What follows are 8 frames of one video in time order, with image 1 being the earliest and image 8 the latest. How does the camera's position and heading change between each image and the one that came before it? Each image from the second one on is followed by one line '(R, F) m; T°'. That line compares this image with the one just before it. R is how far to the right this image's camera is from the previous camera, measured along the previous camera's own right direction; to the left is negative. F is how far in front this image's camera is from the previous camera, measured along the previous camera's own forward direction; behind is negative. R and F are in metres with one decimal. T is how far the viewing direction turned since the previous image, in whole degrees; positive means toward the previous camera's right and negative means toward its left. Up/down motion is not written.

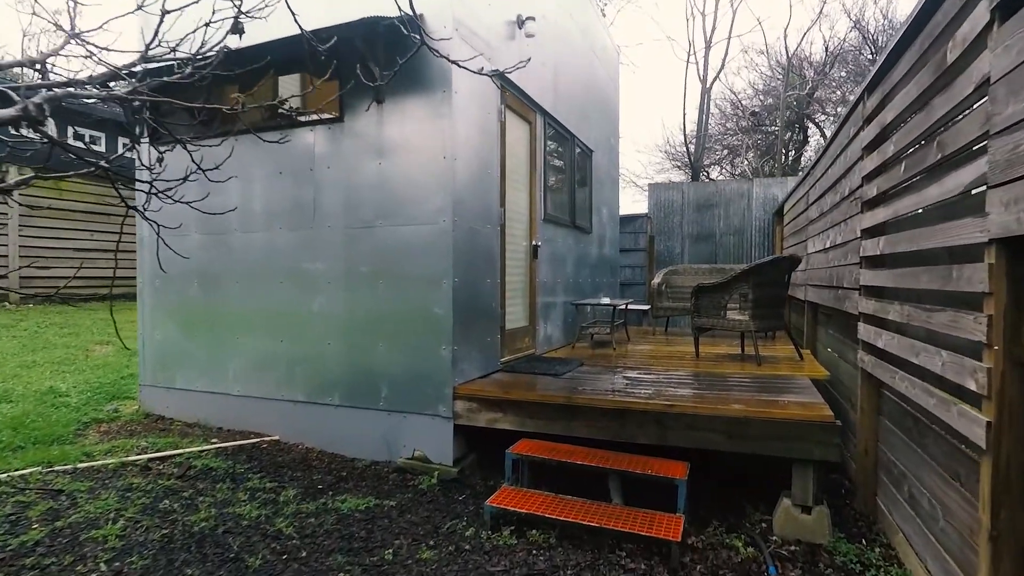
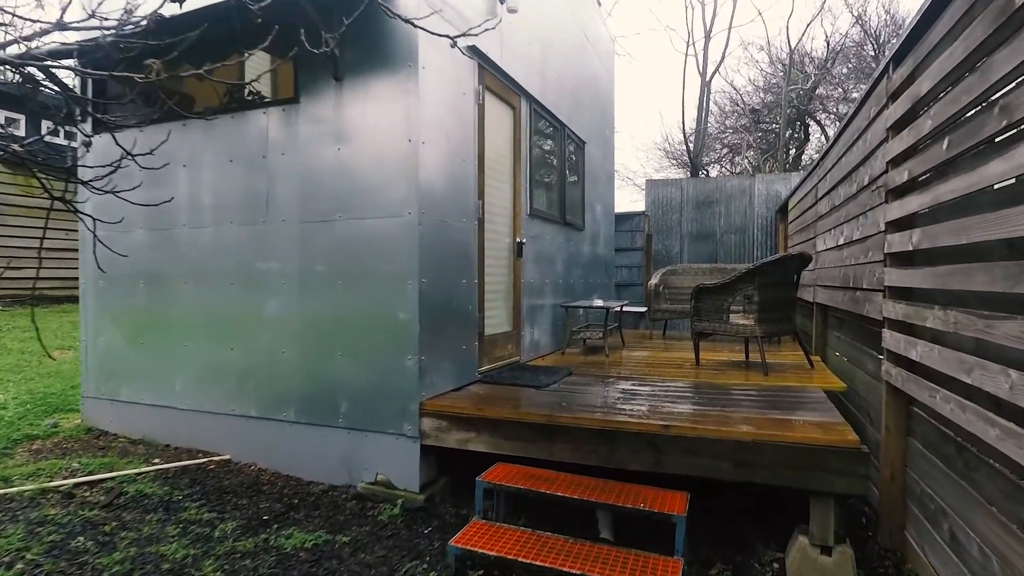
(+0.1, +0.4) m; 0°
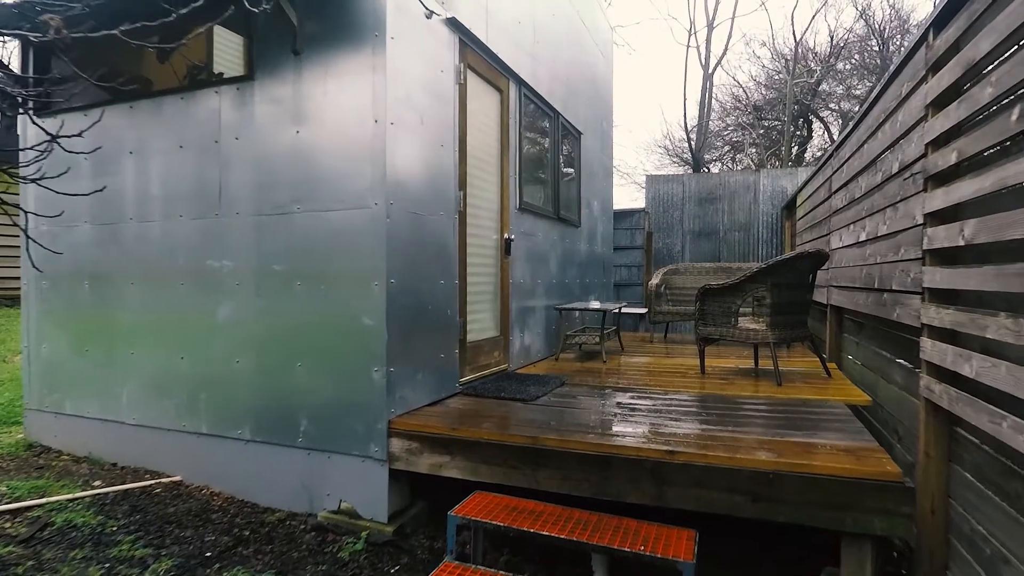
(+0.1, +0.4) m; 0°
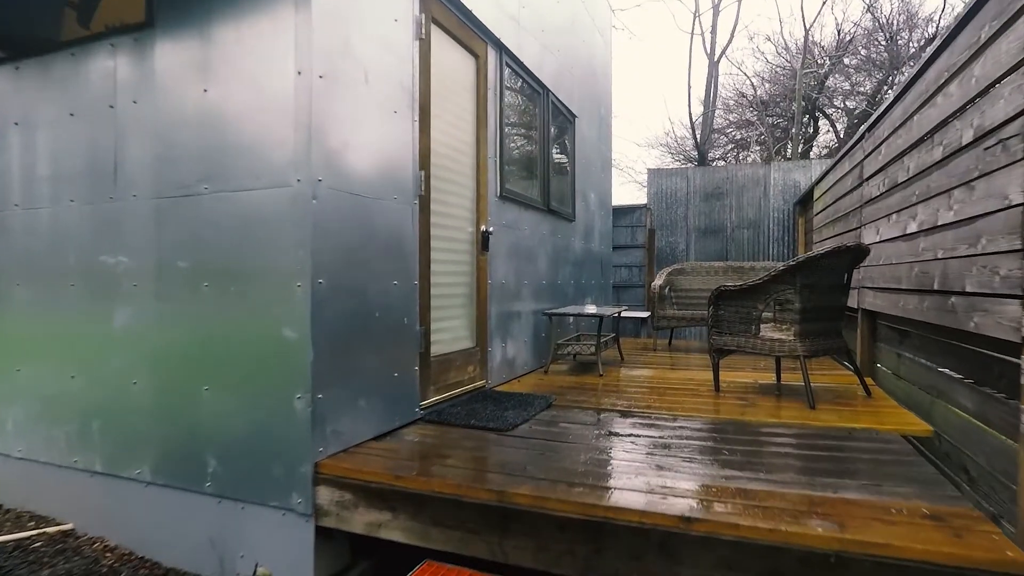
(+0.1, +0.6) m; 0°
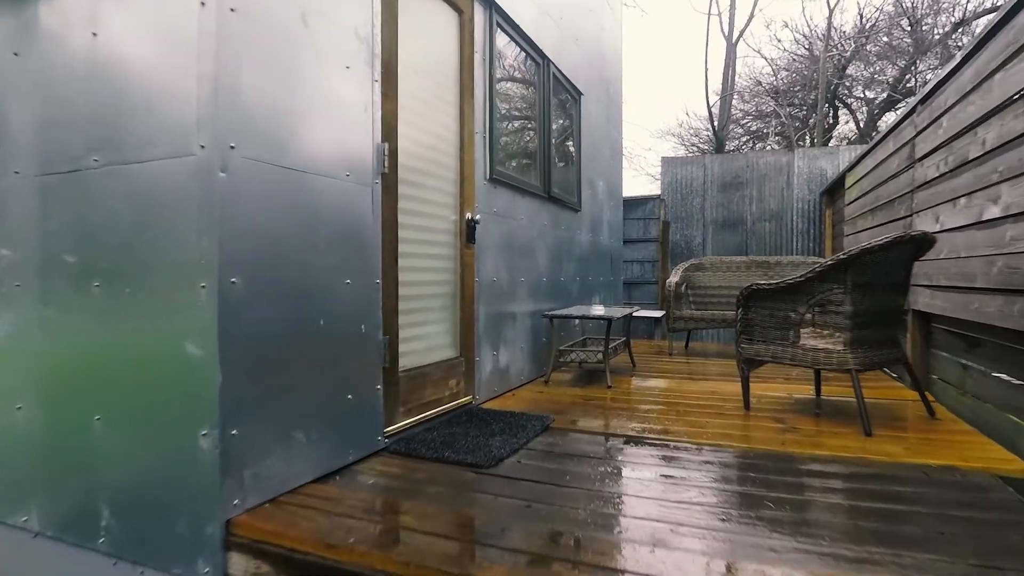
(+0.1, +0.5) m; -1°
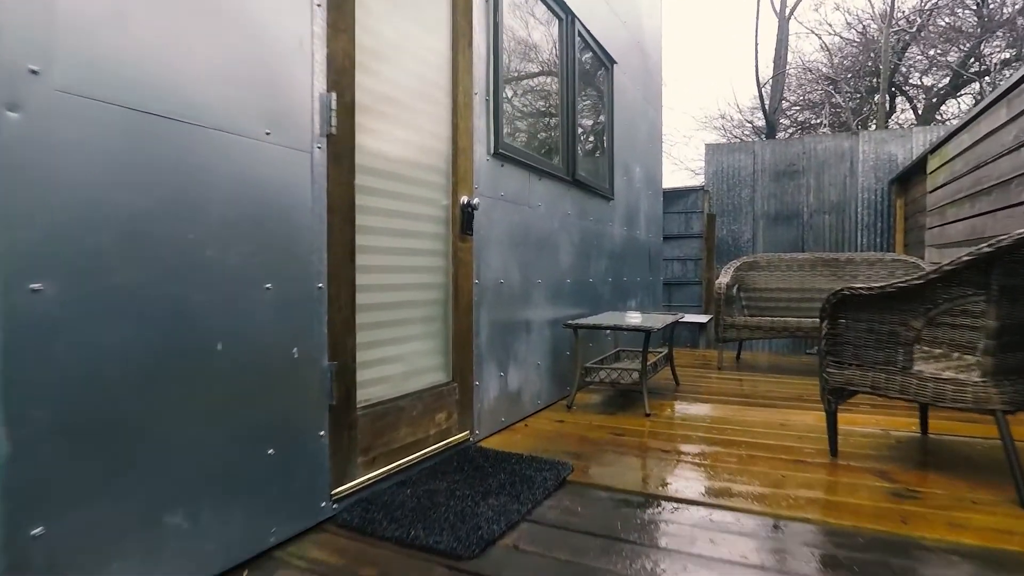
(+0.1, +0.6) m; -3°
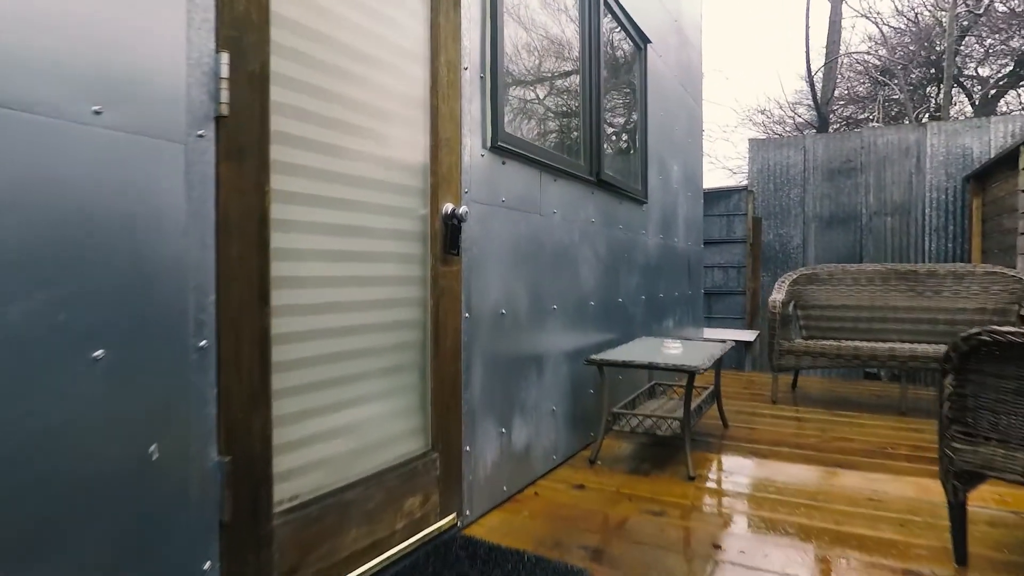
(+0.1, +0.5) m; -3°
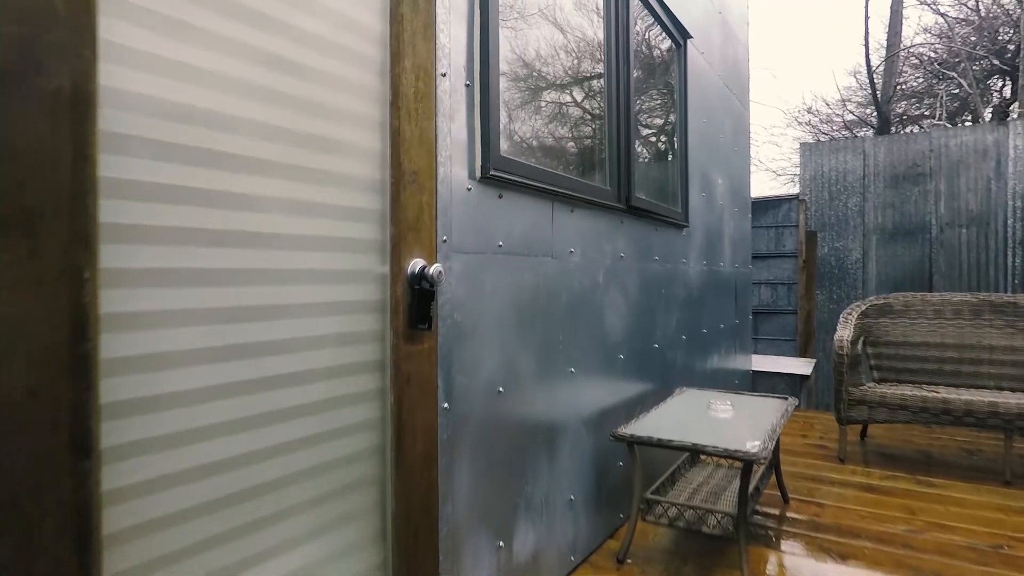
(+0.1, +0.4) m; -3°
